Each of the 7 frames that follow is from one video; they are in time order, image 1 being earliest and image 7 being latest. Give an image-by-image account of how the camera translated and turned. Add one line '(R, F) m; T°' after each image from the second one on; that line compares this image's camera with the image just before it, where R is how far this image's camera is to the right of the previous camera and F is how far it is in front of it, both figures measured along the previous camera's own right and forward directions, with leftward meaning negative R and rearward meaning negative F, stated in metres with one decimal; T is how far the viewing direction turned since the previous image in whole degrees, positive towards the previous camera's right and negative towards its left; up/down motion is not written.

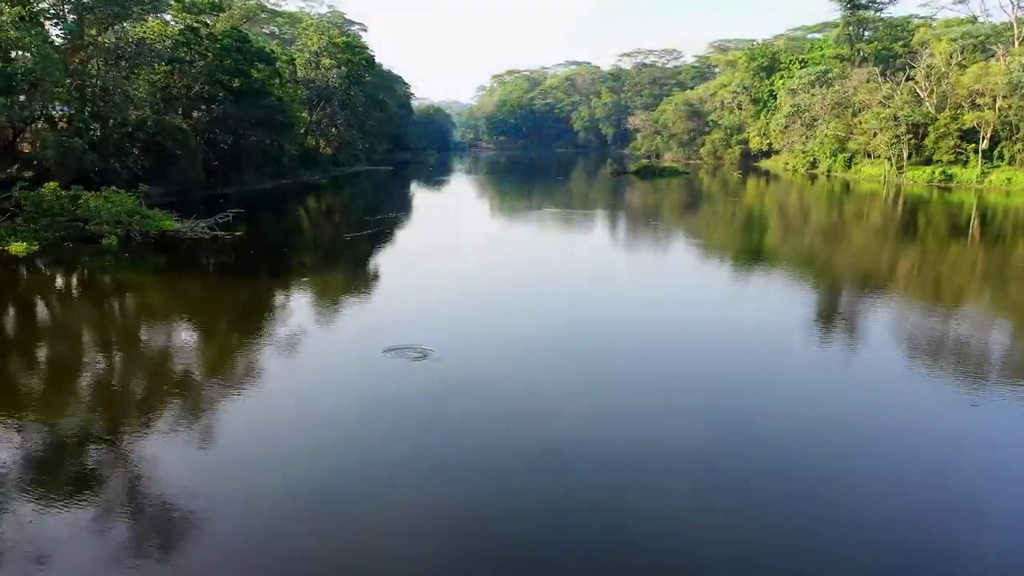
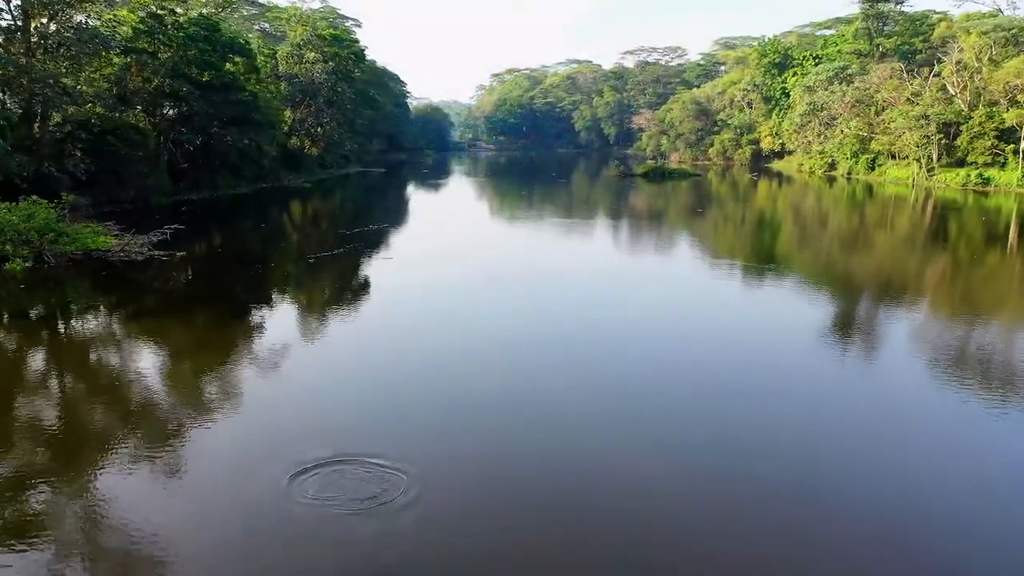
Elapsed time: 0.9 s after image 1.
(0.0, +1.5) m; 0°
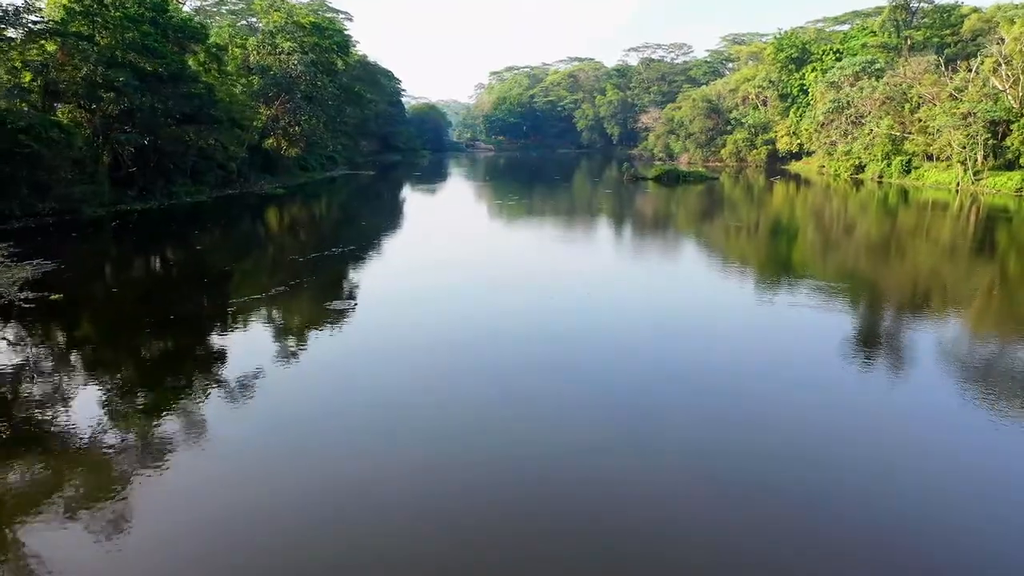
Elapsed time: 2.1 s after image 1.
(0.0, +2.0) m; 0°
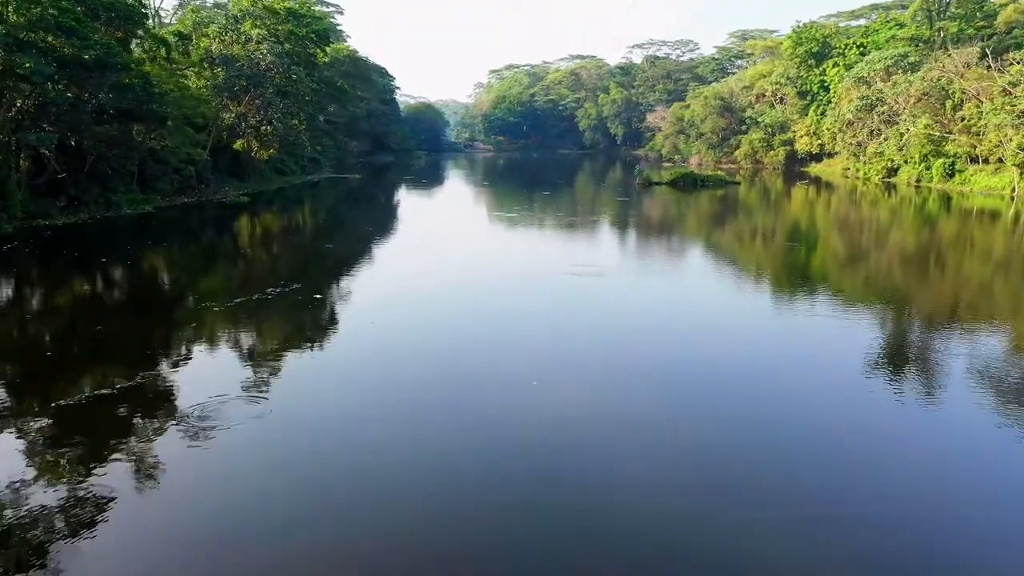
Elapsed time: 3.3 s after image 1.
(0.0, +2.0) m; 0°
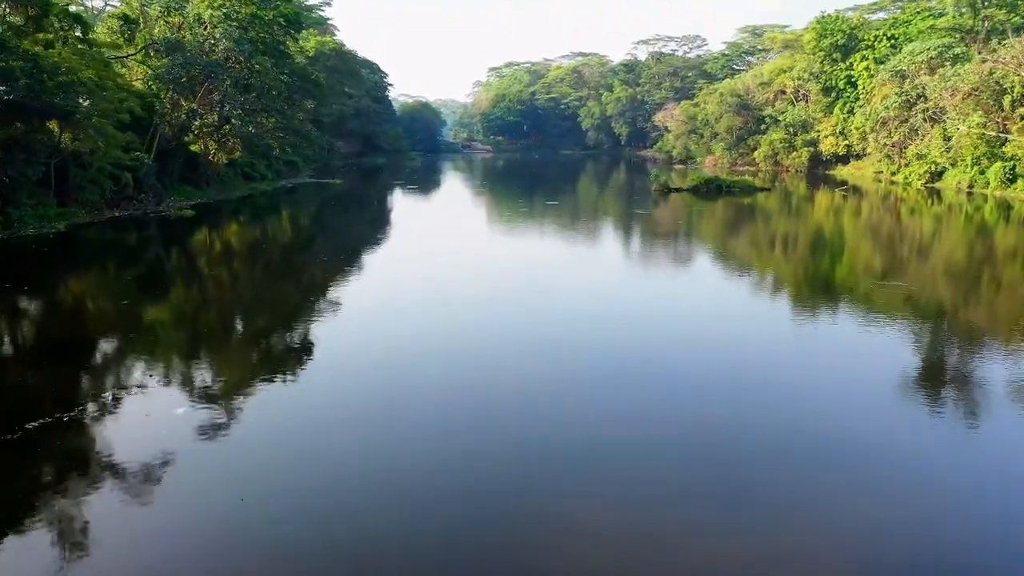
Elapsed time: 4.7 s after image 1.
(0.0, +2.2) m; 0°
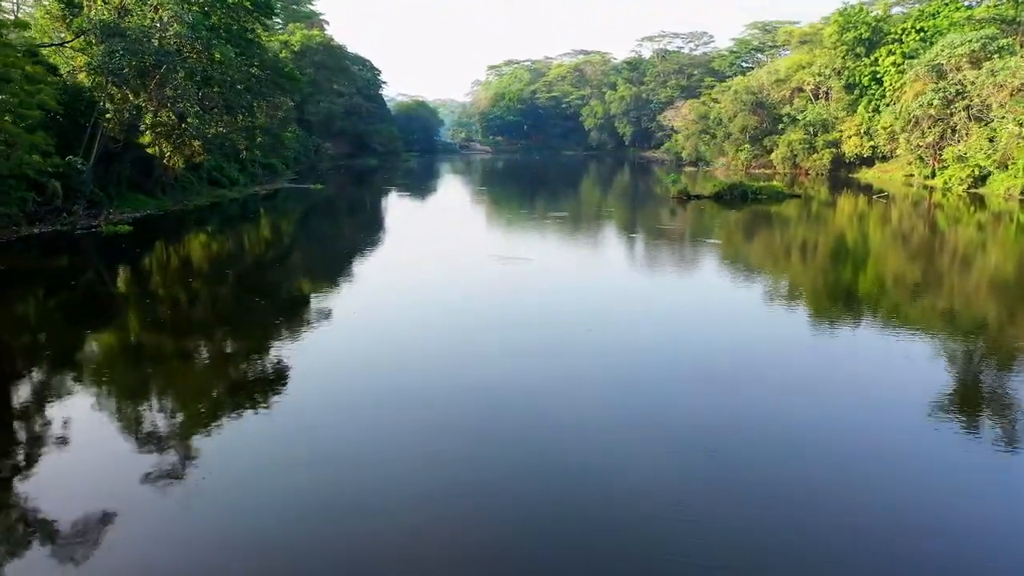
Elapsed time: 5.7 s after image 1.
(0.0, +1.8) m; 0°
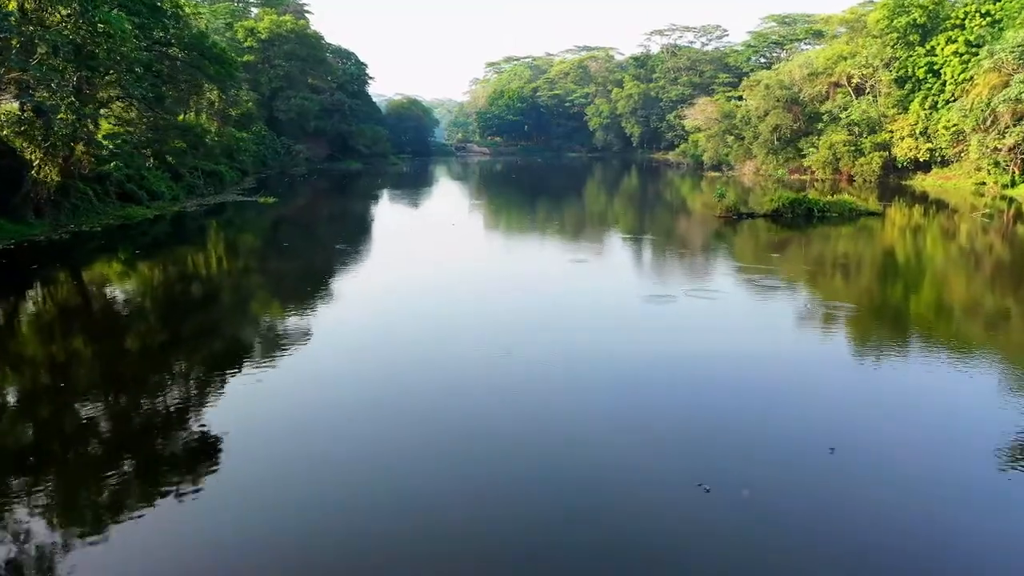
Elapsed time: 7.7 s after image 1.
(0.0, +3.2) m; 0°
